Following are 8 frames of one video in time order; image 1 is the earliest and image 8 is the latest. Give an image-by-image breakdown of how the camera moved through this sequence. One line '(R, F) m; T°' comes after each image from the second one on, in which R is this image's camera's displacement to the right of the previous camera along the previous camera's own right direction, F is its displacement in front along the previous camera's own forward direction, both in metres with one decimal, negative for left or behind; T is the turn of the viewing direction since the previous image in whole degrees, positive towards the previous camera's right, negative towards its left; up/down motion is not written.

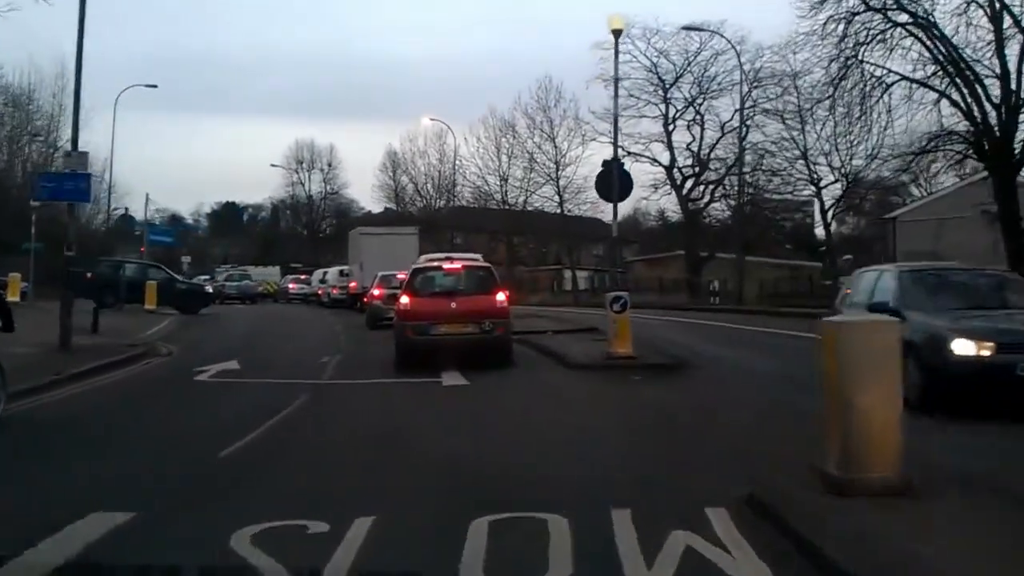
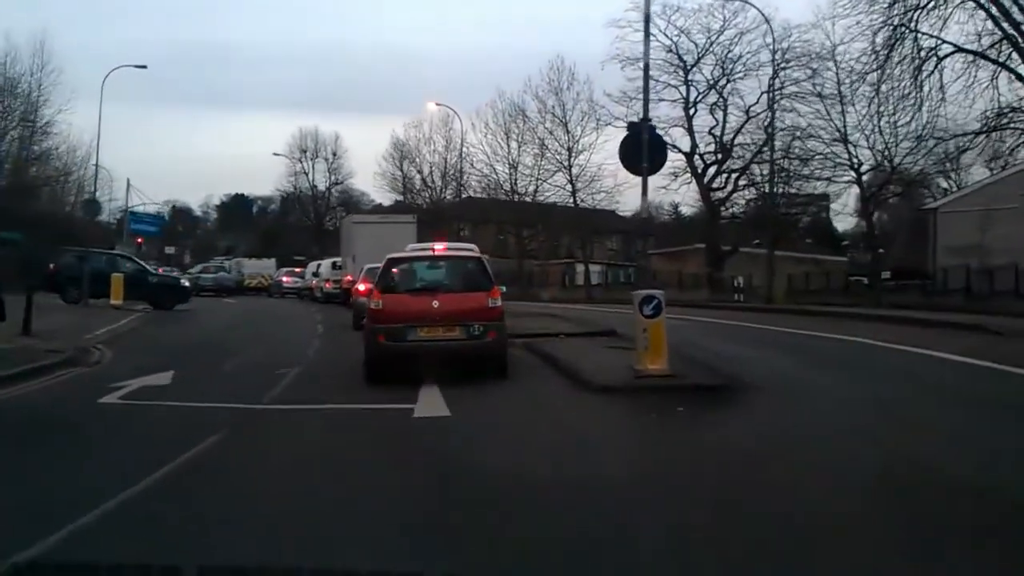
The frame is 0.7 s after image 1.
(+0.1, +3.6) m; -1°
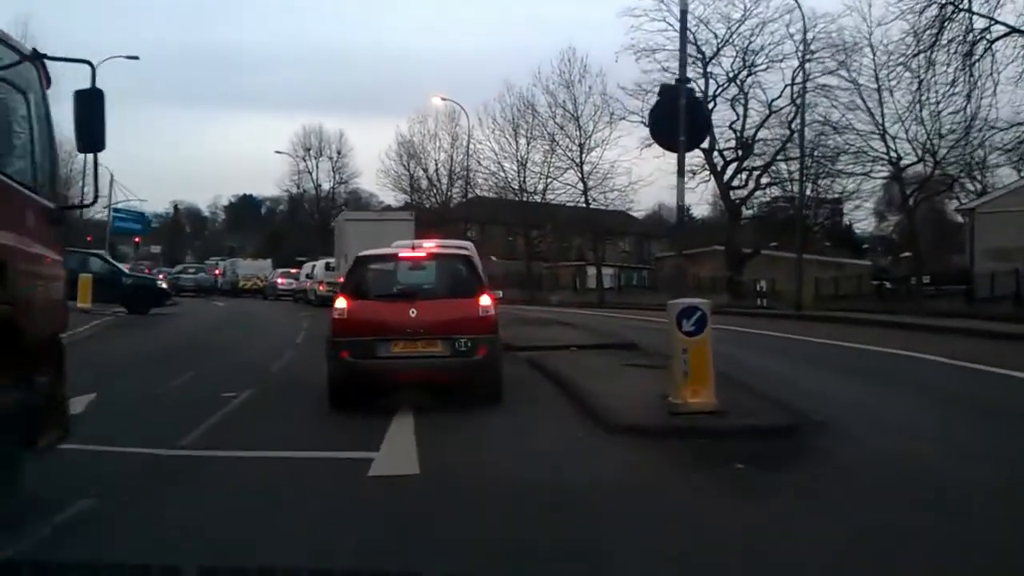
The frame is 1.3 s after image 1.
(+0.1, +2.9) m; -1°
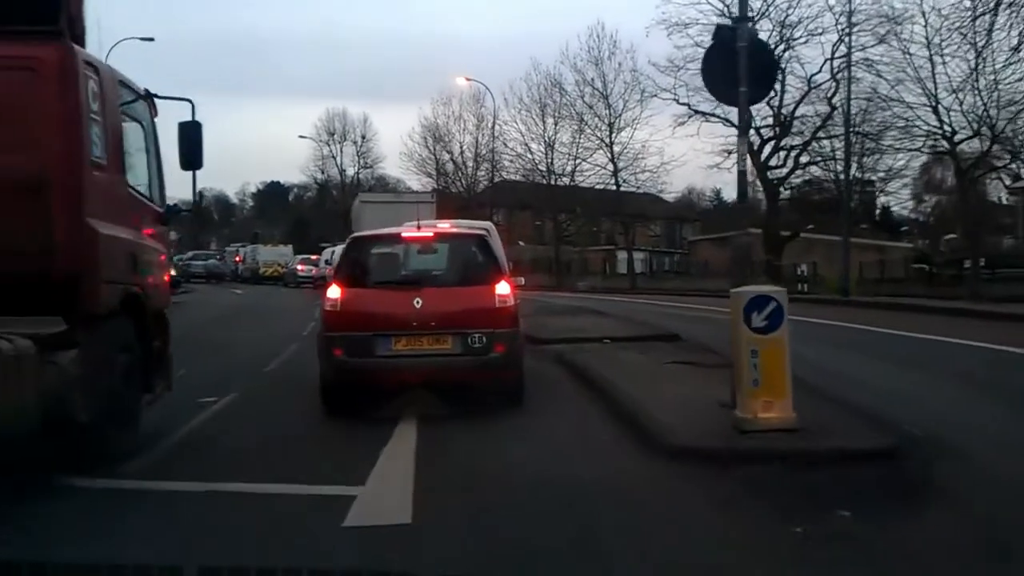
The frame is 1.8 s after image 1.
(0.0, +1.9) m; -1°
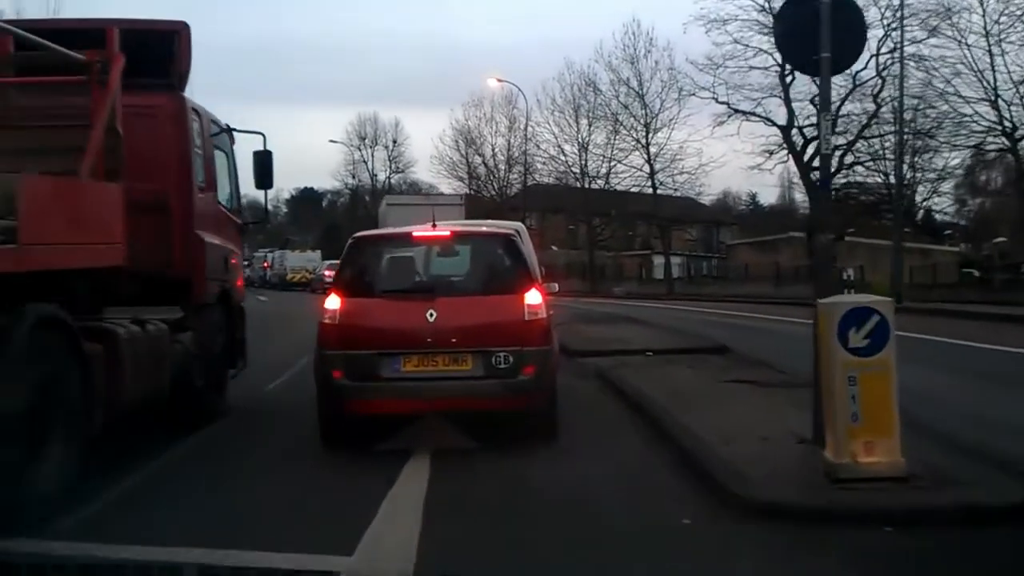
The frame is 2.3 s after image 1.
(0.0, +1.5) m; -2°
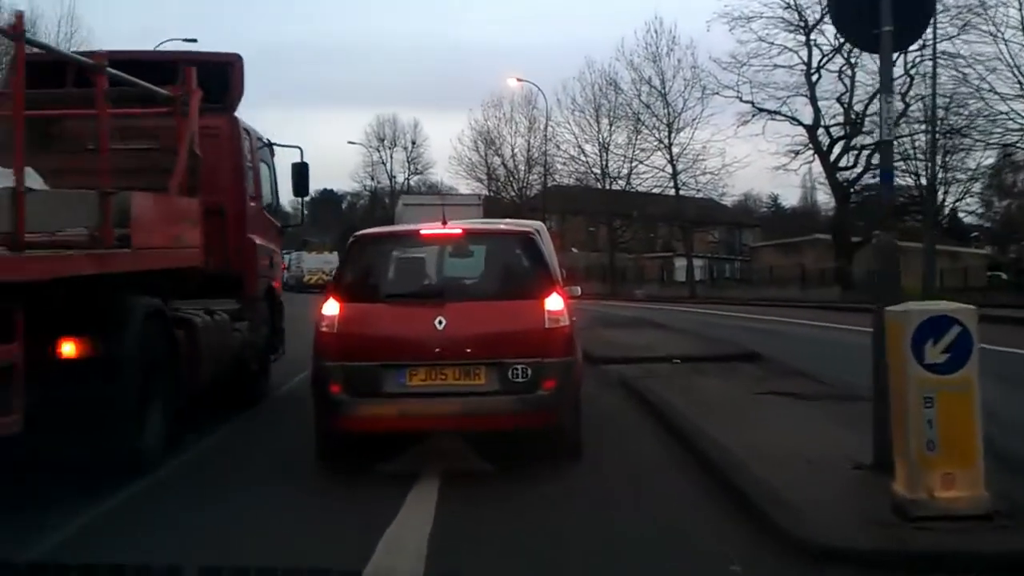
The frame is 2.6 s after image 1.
(0.0, +0.8) m; -1°
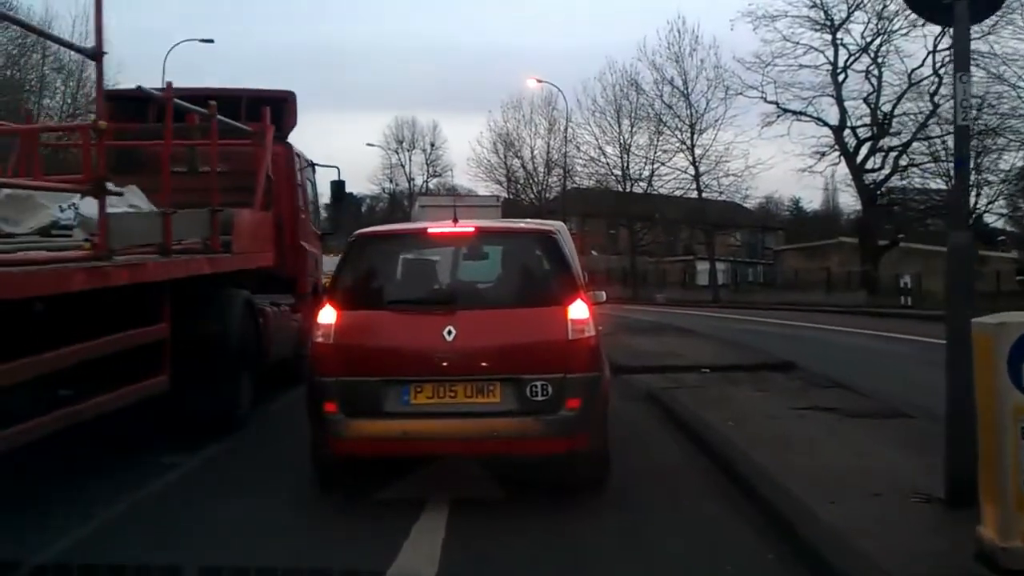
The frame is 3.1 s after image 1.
(0.0, +0.8) m; -1°
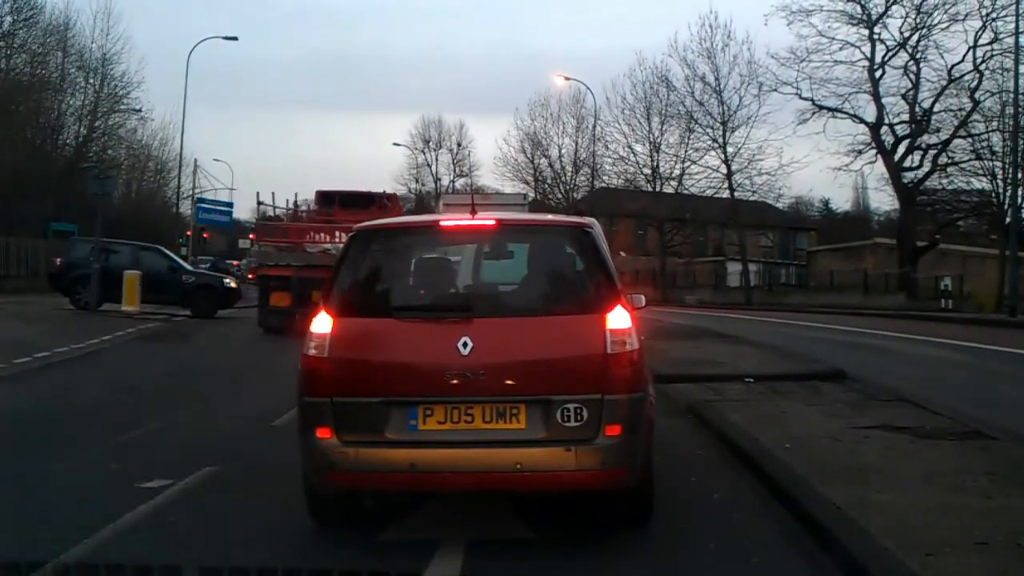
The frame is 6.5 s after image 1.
(0.0, +1.0) m; -1°
